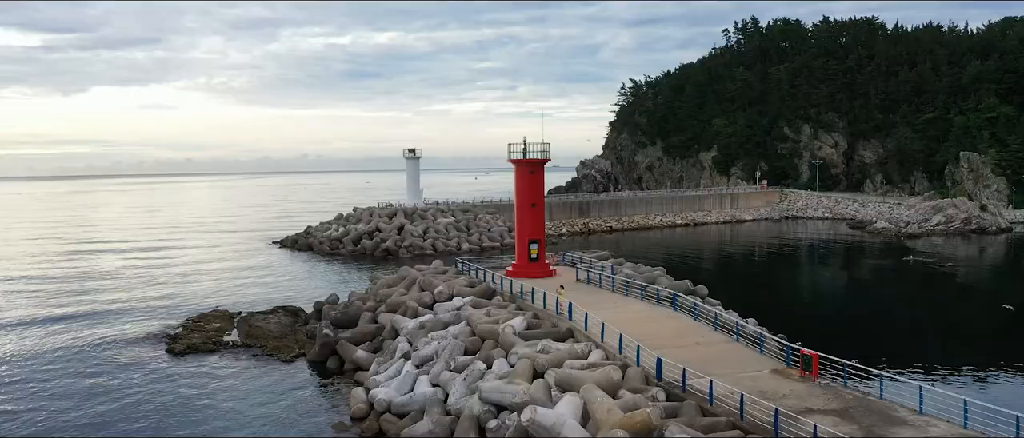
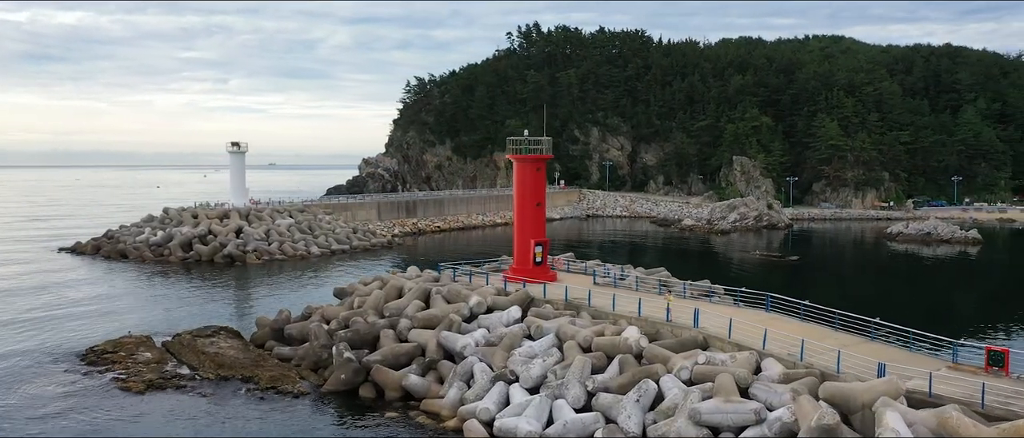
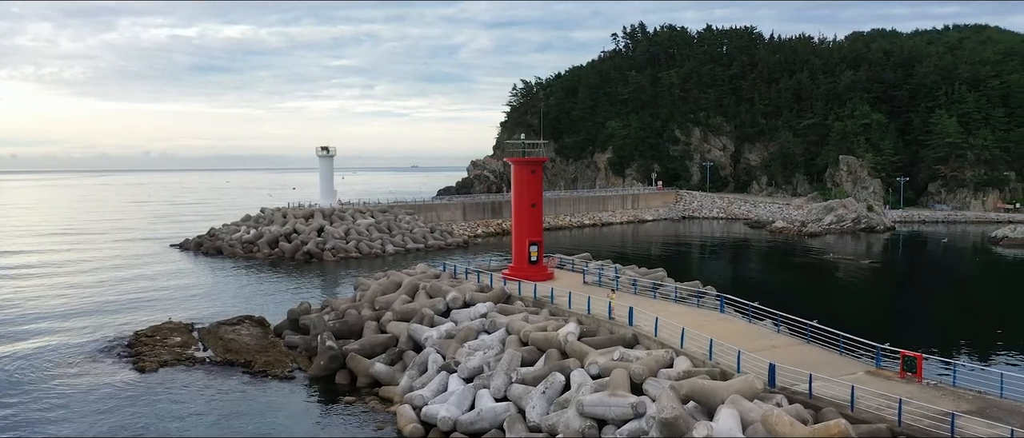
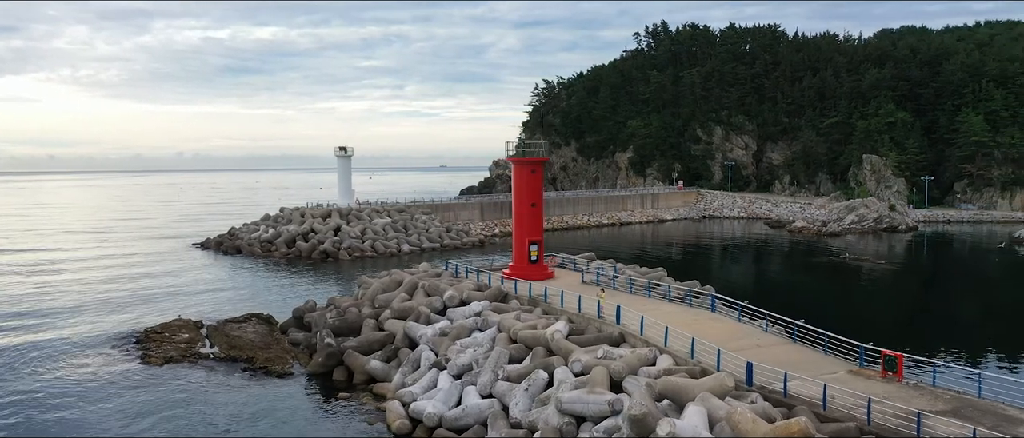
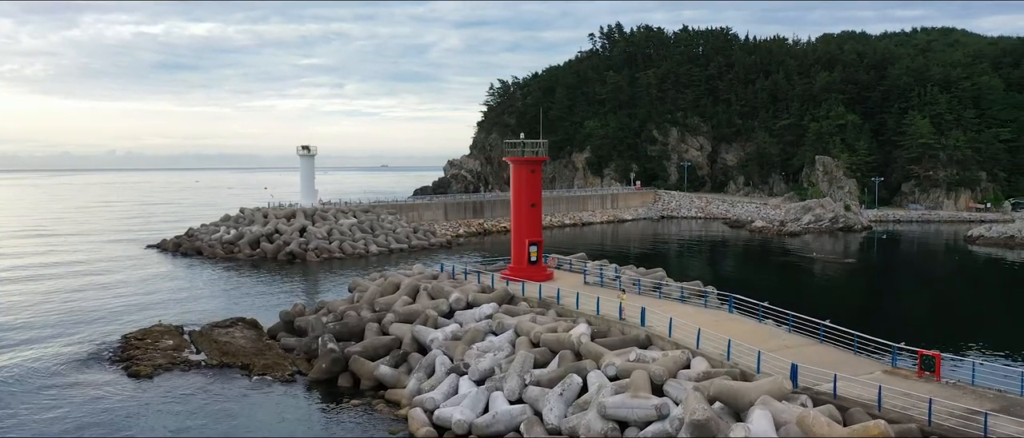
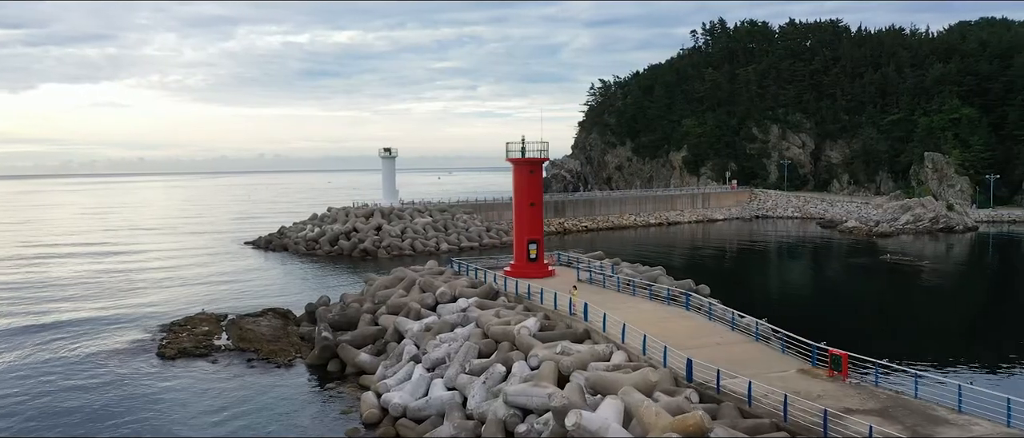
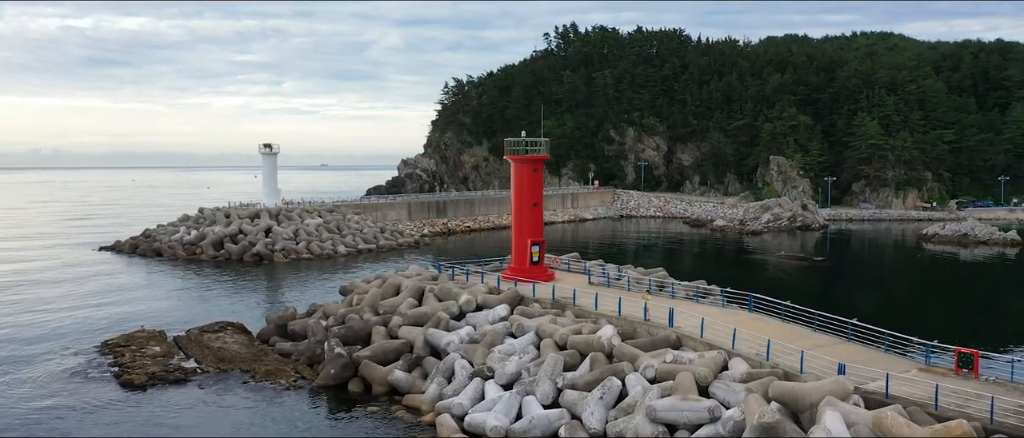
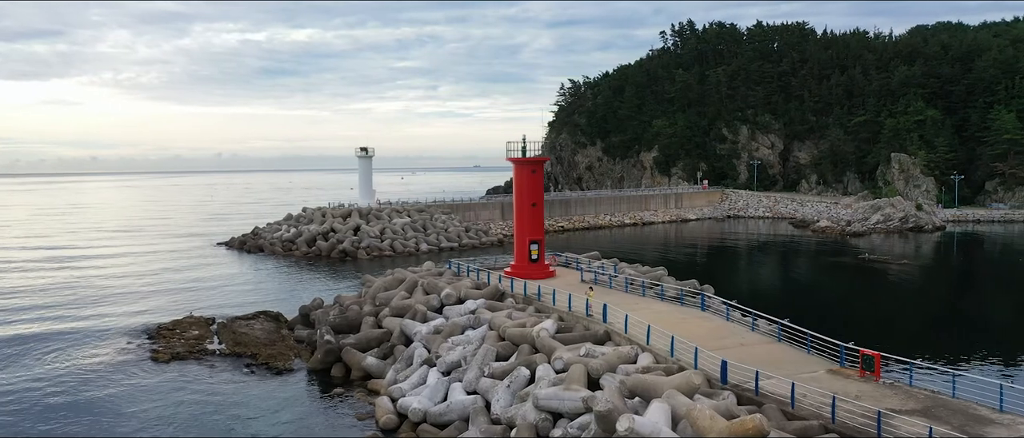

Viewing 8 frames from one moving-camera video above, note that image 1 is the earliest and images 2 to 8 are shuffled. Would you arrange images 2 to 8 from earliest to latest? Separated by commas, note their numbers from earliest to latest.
6, 8, 4, 3, 5, 7, 2
